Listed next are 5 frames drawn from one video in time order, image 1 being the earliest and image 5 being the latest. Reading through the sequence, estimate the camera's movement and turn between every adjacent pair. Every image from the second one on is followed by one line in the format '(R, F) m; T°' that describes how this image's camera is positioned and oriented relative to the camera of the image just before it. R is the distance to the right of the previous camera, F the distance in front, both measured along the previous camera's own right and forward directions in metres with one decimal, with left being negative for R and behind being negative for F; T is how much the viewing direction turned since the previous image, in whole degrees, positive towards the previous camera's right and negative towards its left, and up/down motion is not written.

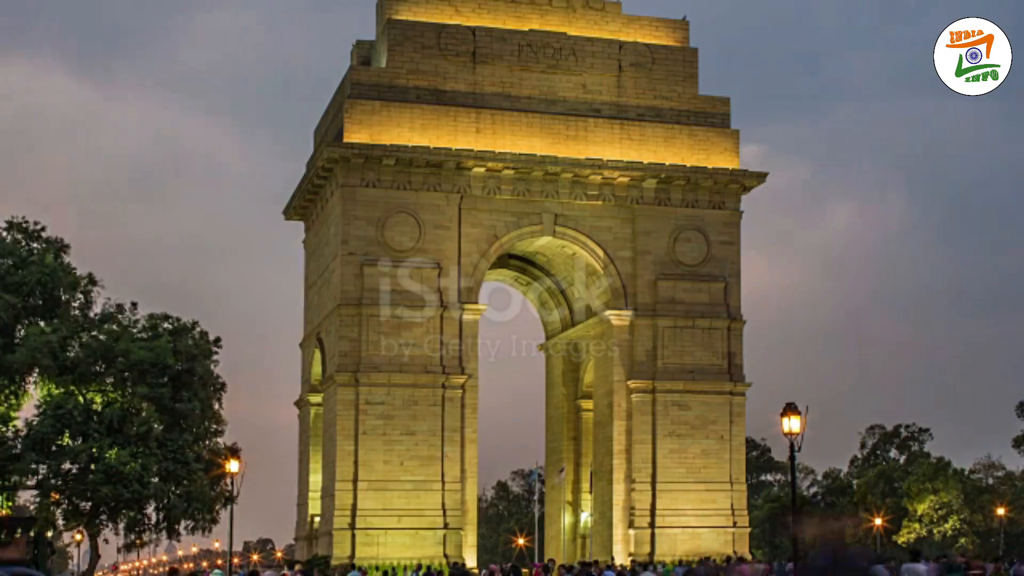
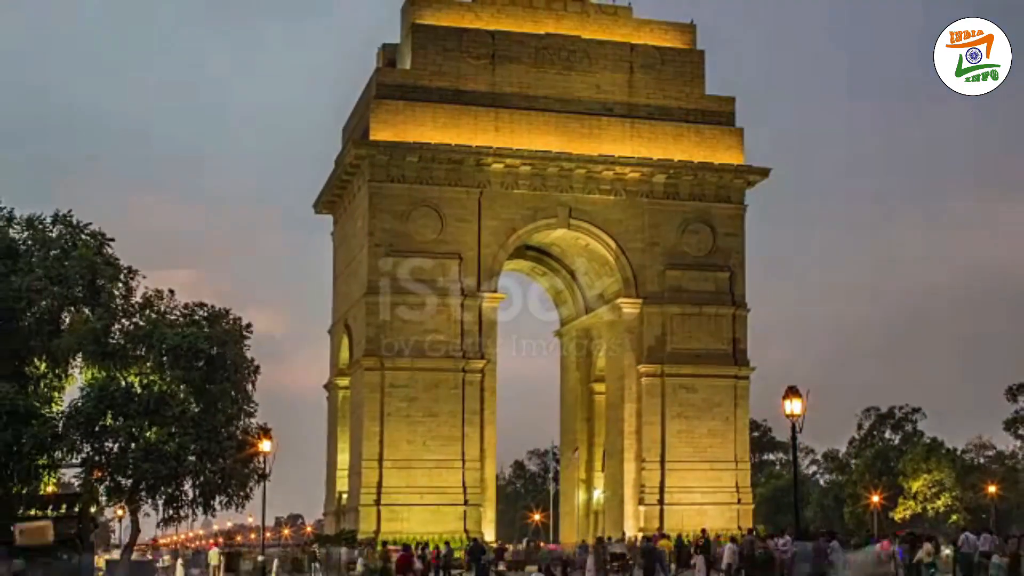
(+0.1, -2.3) m; -1°
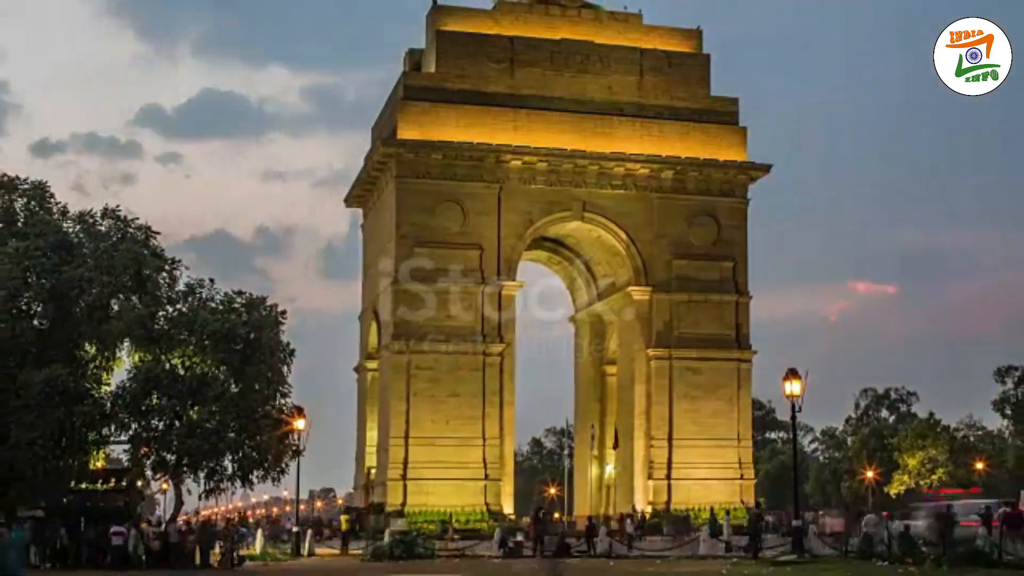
(+0.4, -3.0) m; -1°
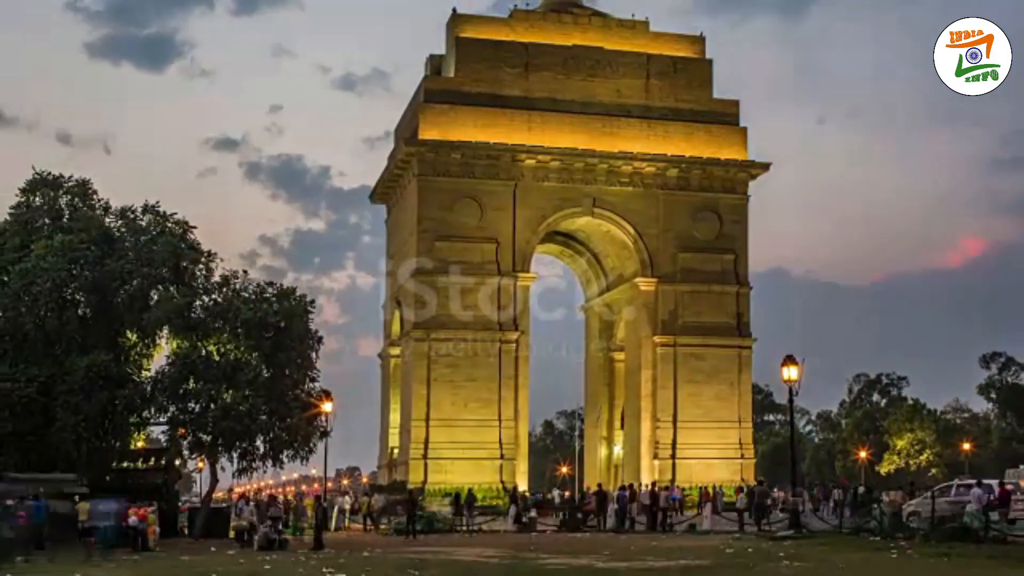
(+0.2, -3.0) m; -1°
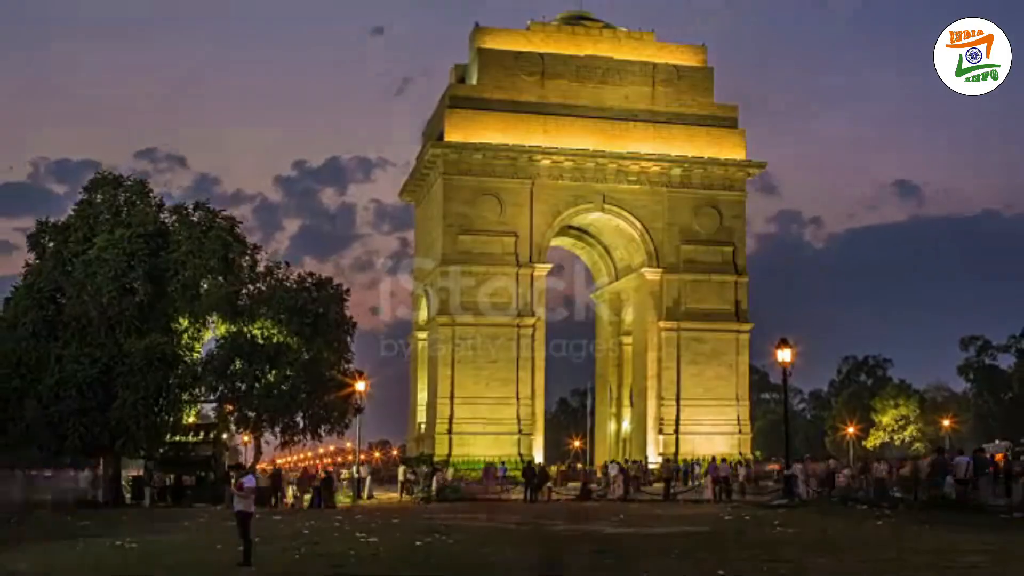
(+0.8, -4.5) m; -2°
